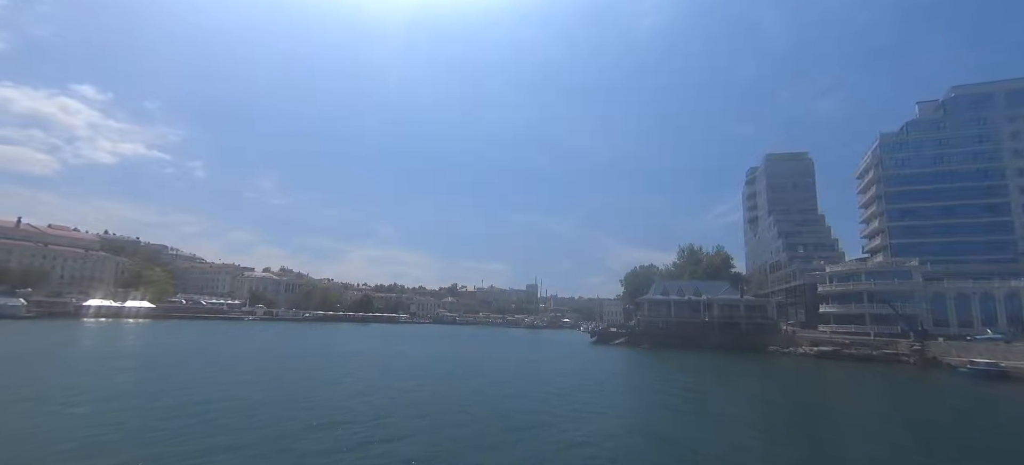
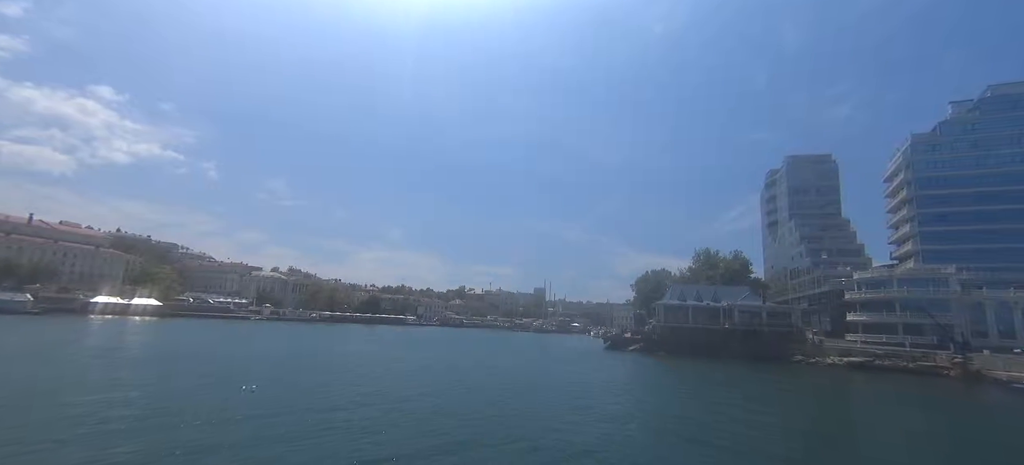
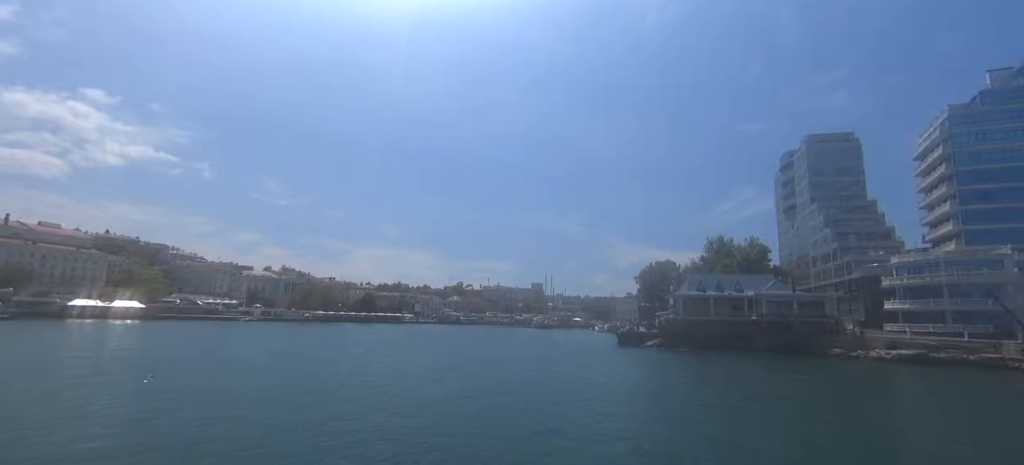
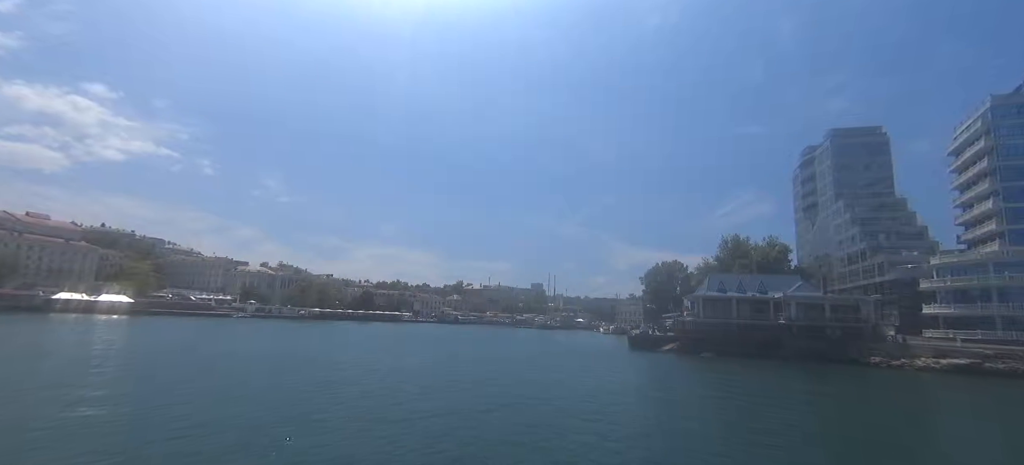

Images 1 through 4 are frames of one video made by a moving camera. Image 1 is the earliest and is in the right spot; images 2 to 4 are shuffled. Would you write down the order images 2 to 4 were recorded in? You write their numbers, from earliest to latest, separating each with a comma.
2, 3, 4
